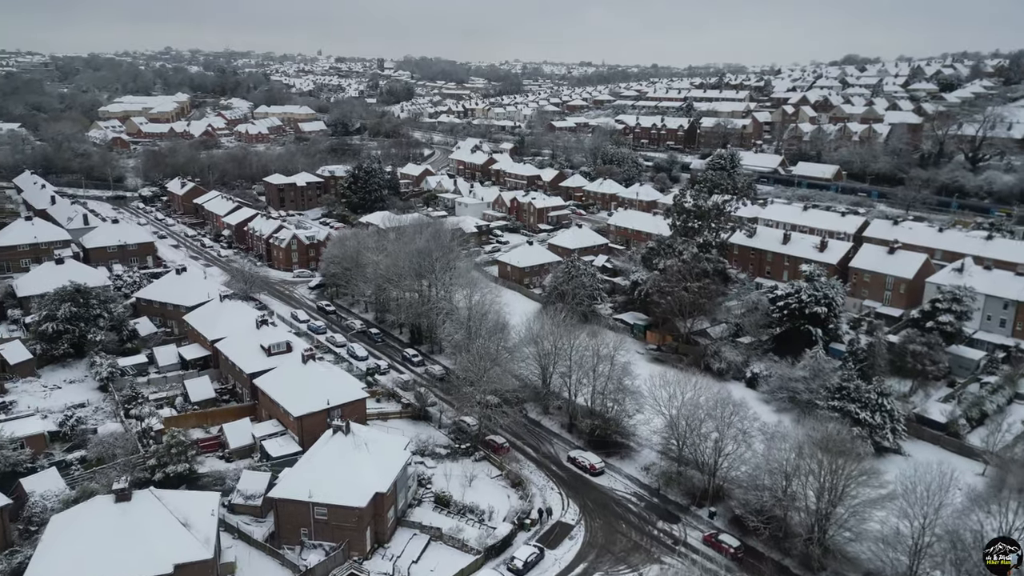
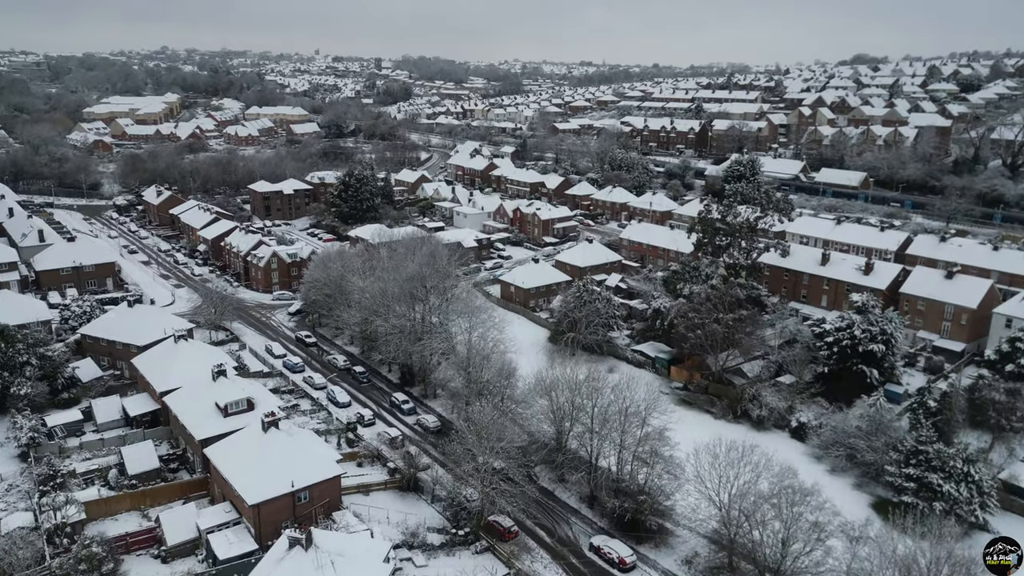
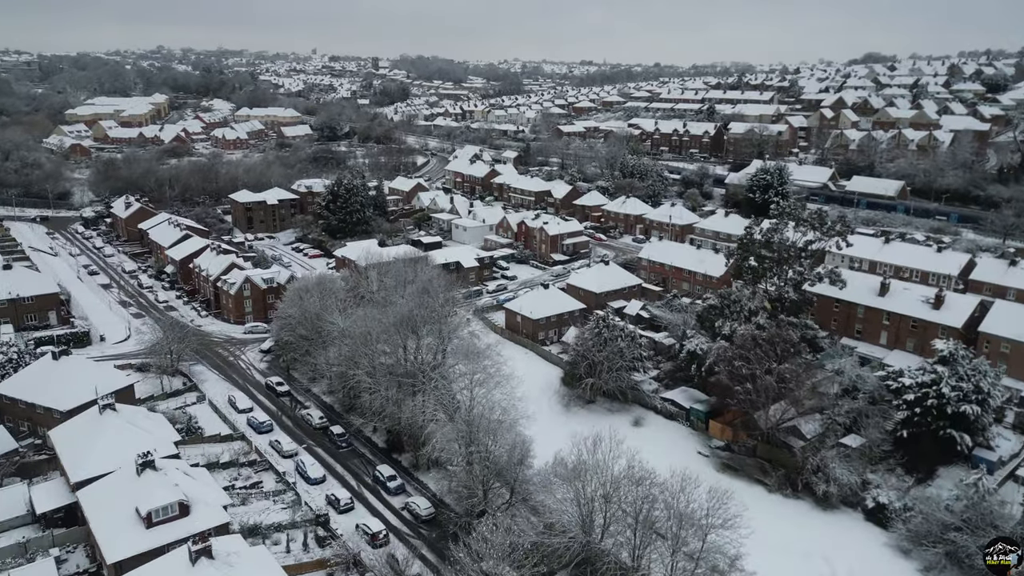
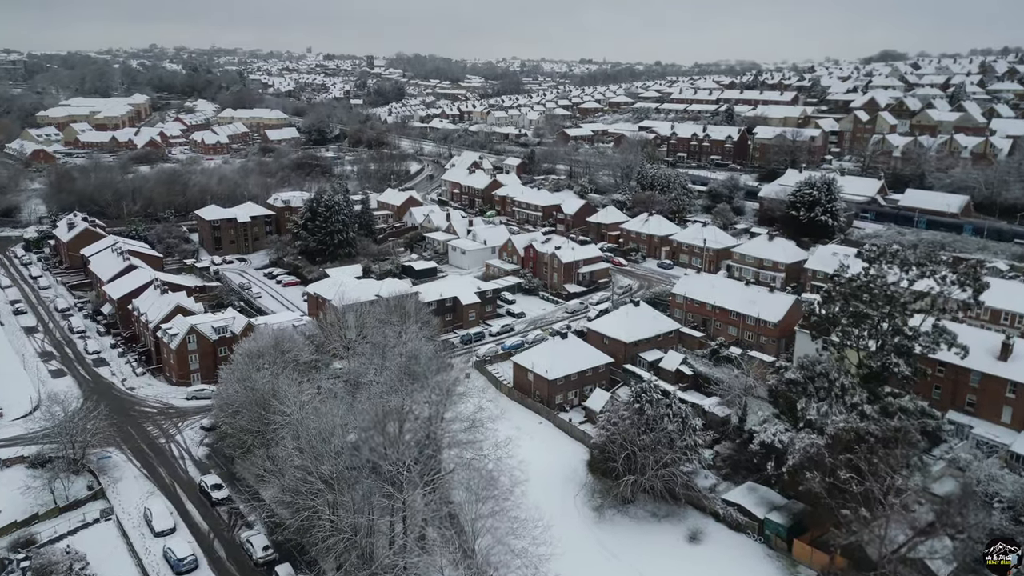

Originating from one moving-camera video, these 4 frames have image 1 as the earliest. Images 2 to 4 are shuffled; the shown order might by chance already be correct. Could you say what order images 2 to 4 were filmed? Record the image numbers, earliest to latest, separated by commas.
2, 3, 4
